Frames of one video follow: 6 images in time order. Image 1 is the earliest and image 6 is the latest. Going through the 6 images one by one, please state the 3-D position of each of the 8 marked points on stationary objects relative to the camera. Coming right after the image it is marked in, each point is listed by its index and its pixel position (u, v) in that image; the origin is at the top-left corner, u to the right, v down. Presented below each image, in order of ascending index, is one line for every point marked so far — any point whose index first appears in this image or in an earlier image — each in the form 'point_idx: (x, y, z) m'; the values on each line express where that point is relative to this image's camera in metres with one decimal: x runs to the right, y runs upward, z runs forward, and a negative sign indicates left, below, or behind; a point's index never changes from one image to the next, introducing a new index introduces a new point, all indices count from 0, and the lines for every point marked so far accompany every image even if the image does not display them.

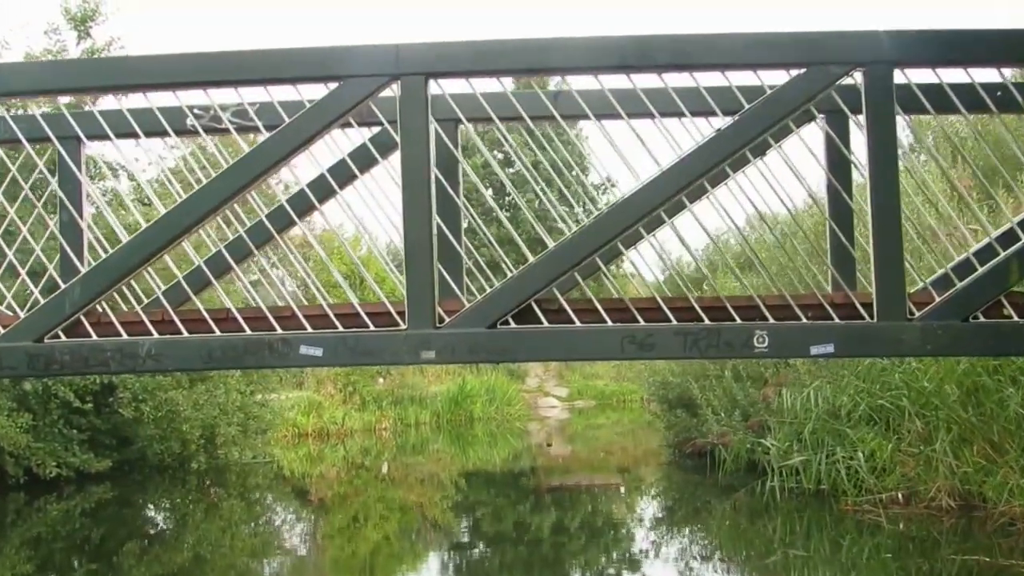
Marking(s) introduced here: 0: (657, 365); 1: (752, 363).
0: (+1.0, -0.5, +11.5) m
1: (+1.4, -0.4, +9.7) m
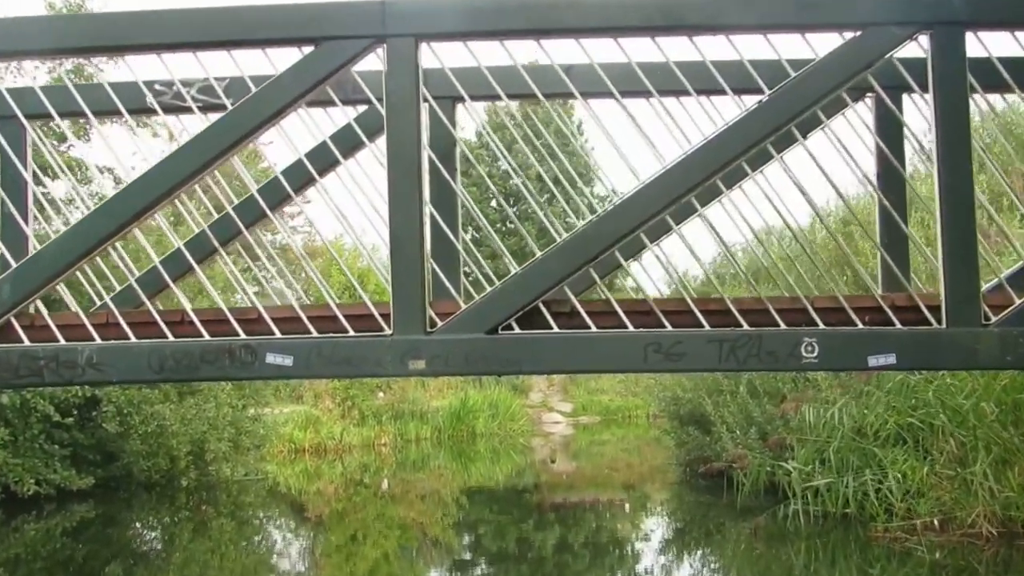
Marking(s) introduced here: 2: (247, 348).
0: (+1.0, -0.6, +10.9) m
1: (+1.4, -0.5, +9.2) m
2: (-0.6, -0.1, +3.4) m
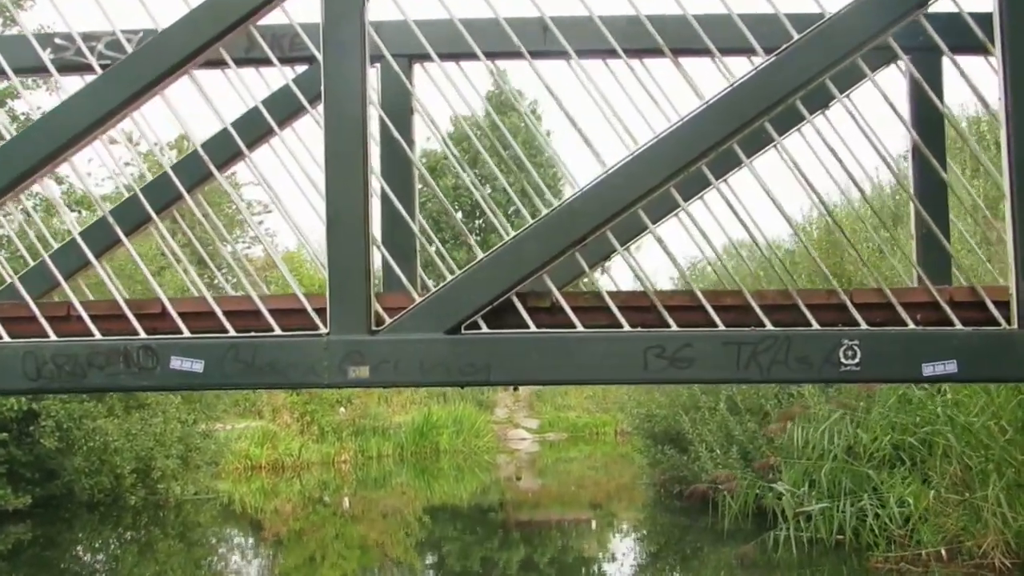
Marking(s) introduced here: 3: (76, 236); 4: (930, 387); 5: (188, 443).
0: (+0.8, -0.7, +10.4) m
1: (+1.3, -0.6, +8.6) m
2: (-0.6, -0.1, +2.8) m
3: (-0.8, +0.1, +3.0) m
4: (+1.6, -0.4, +6.2) m
5: (-2.3, -1.1, +11.6) m
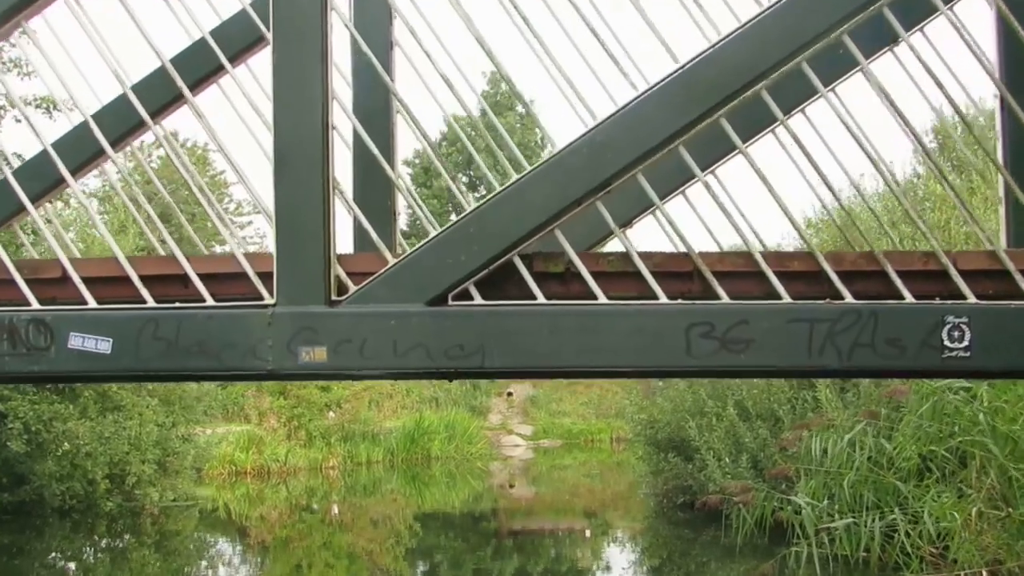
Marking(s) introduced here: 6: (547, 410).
0: (+0.8, -0.7, +9.8) m
1: (+1.2, -0.5, +8.1) m
2: (-0.6, -0.1, +2.2) m
3: (-0.8, +0.2, +2.4) m
4: (+1.6, -0.4, +5.7) m
5: (-2.3, -1.1, +11.0) m
6: (+0.4, -1.4, +19.0) m
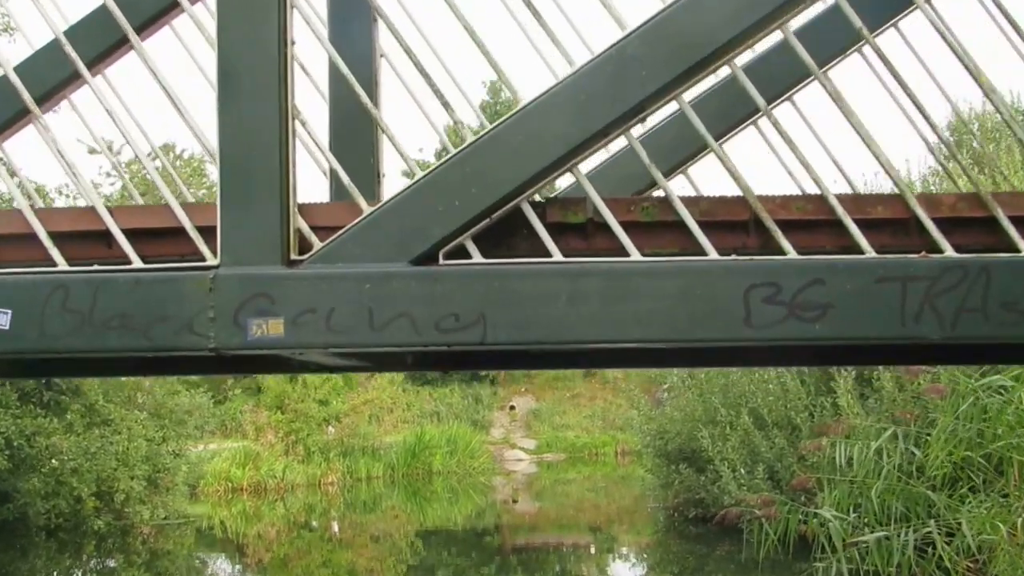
0: (+0.8, -0.7, +9.4) m
1: (+1.2, -0.6, +7.7) m
2: (-0.6, 0.0, +1.9) m
3: (-0.8, +0.2, +2.0) m
4: (+1.6, -0.3, +5.3) m
5: (-2.3, -1.1, +10.6) m
6: (+0.4, -1.5, +18.6) m
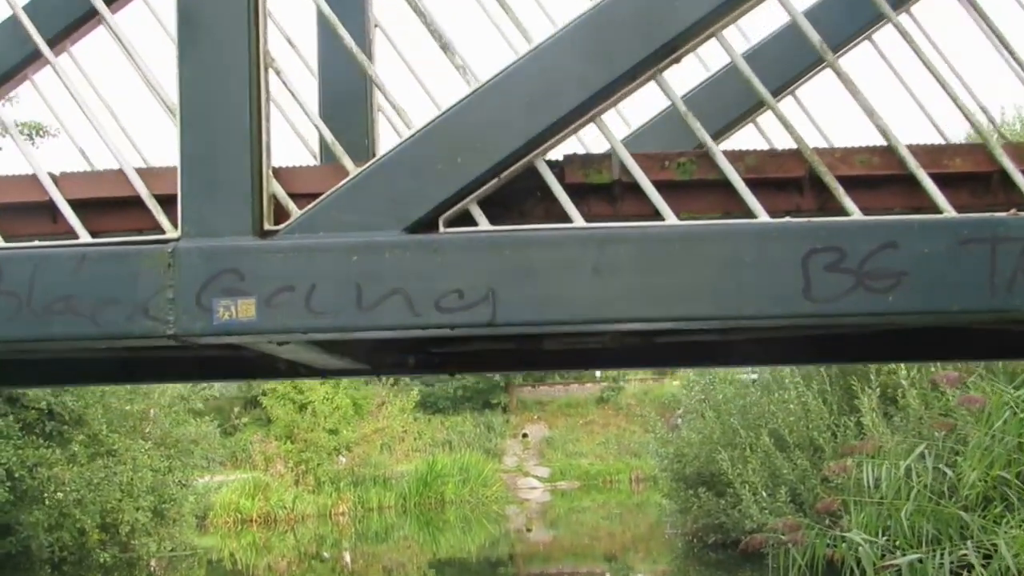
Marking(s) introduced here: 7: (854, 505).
0: (+0.9, -0.8, +9.2) m
1: (+1.3, -0.6, +7.4) m
2: (-0.6, 0.0, +1.6) m
3: (-0.8, +0.2, +1.8) m
4: (+1.6, -0.4, +5.0) m
5: (-2.2, -1.3, +10.4) m
6: (+0.6, -1.8, +18.4) m
7: (+1.3, -0.8, +6.2) m
